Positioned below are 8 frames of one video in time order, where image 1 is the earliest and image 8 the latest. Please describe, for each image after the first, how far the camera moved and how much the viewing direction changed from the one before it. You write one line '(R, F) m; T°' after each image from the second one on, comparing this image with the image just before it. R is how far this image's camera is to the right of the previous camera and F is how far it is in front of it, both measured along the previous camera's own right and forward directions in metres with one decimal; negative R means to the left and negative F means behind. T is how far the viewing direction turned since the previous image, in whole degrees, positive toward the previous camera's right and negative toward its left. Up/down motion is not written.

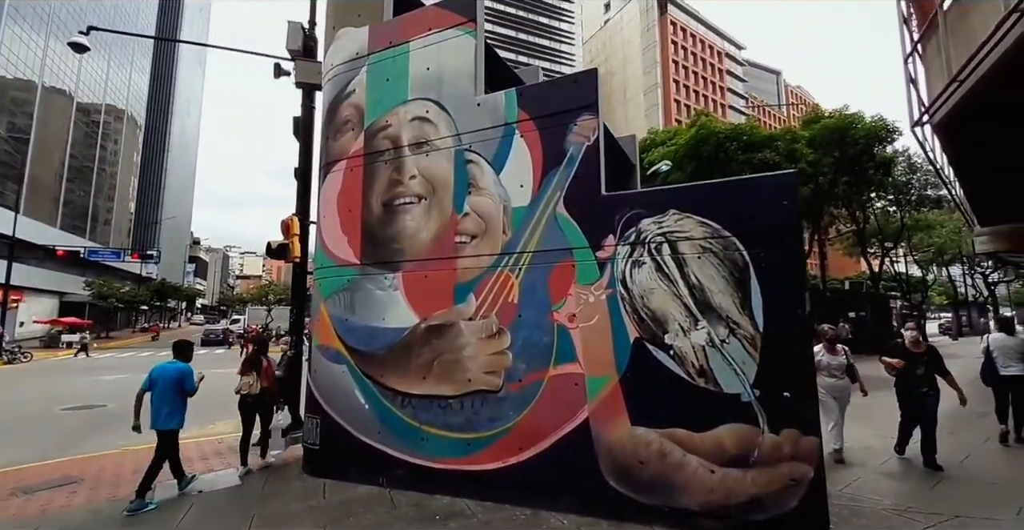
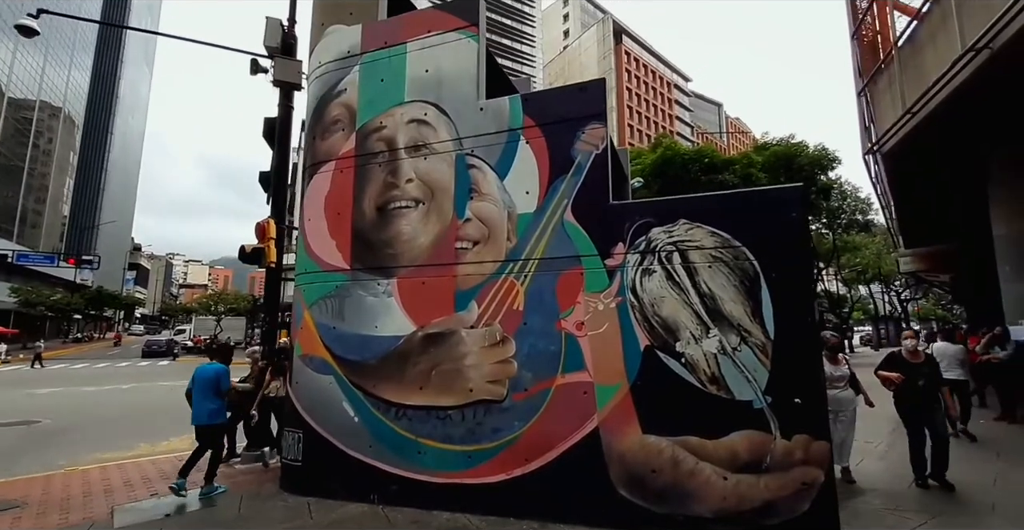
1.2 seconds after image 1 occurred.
(-0.6, +0.1) m; +6°
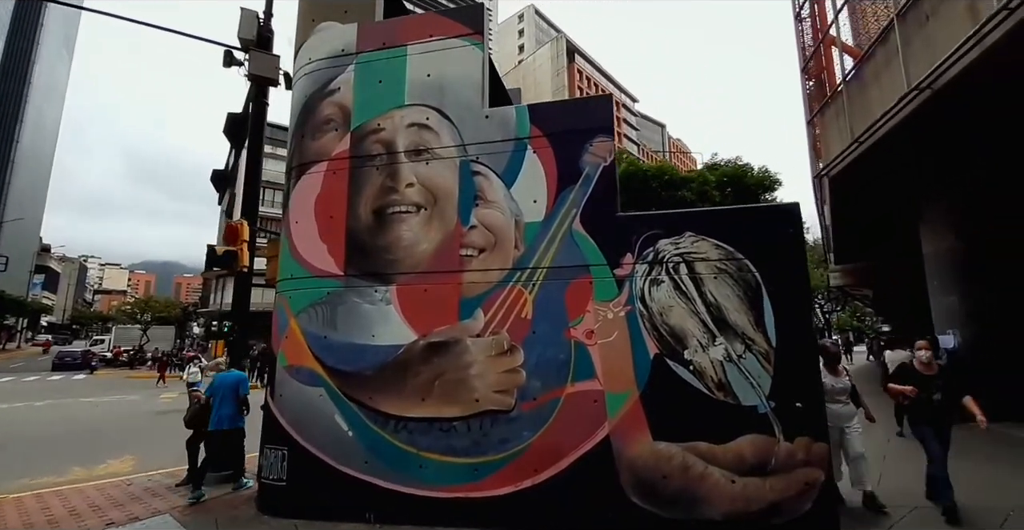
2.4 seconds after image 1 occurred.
(-0.8, +0.1) m; +8°
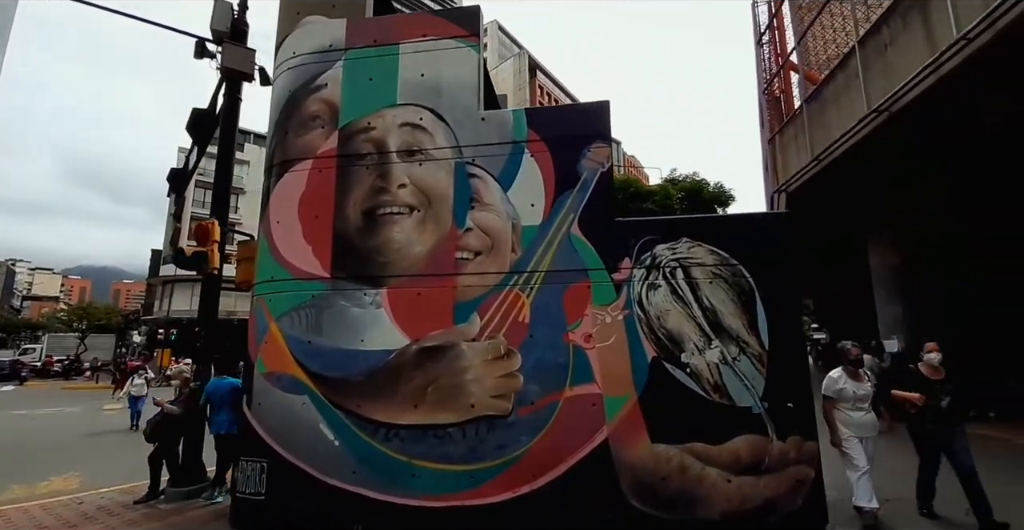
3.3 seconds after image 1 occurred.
(-0.5, +0.1) m; +5°
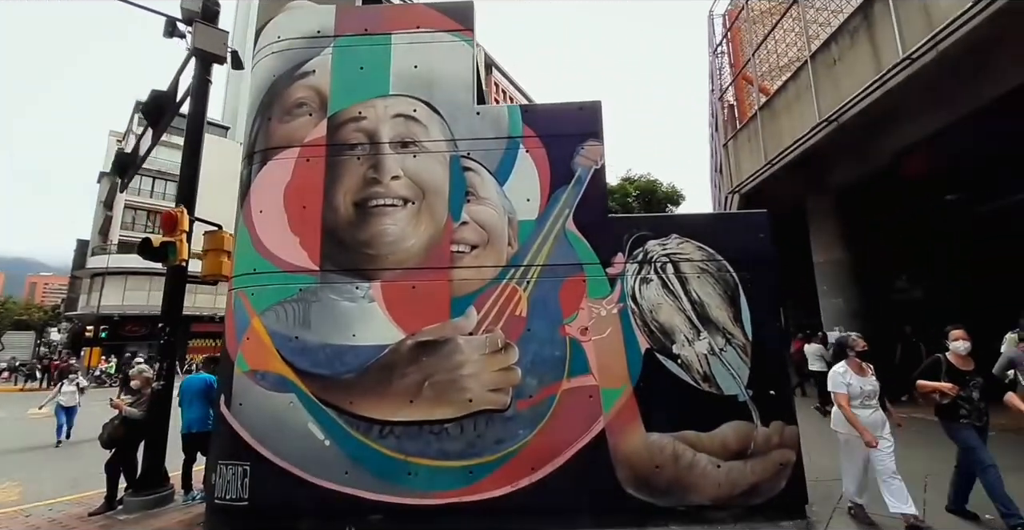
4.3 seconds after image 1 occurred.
(-0.6, 0.0) m; +6°
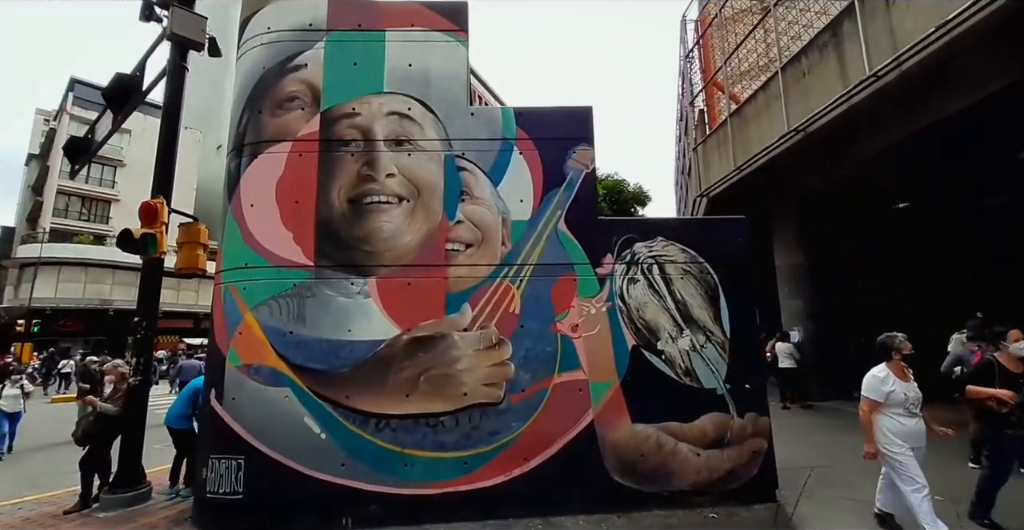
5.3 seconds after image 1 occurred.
(-0.4, -0.1) m; +5°
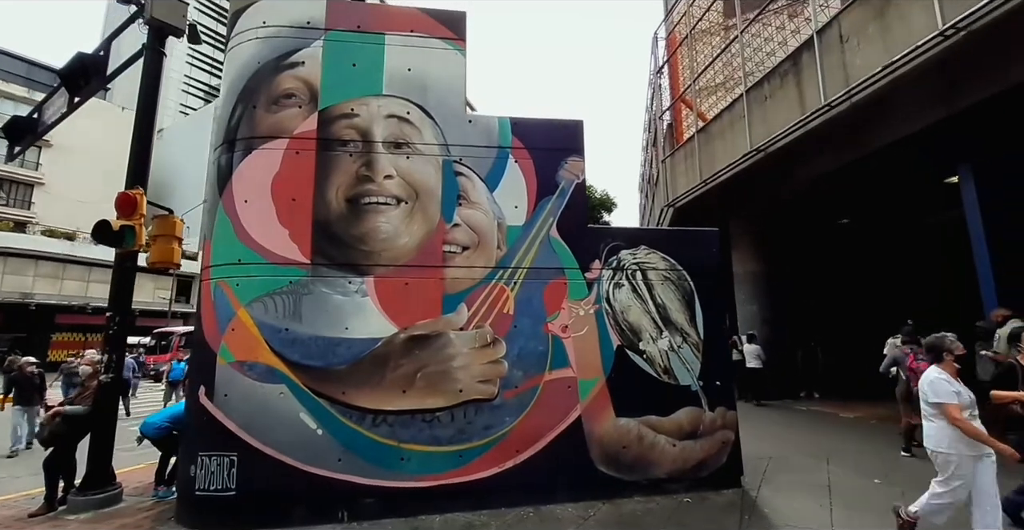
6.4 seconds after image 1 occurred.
(-0.6, -0.2) m; +7°
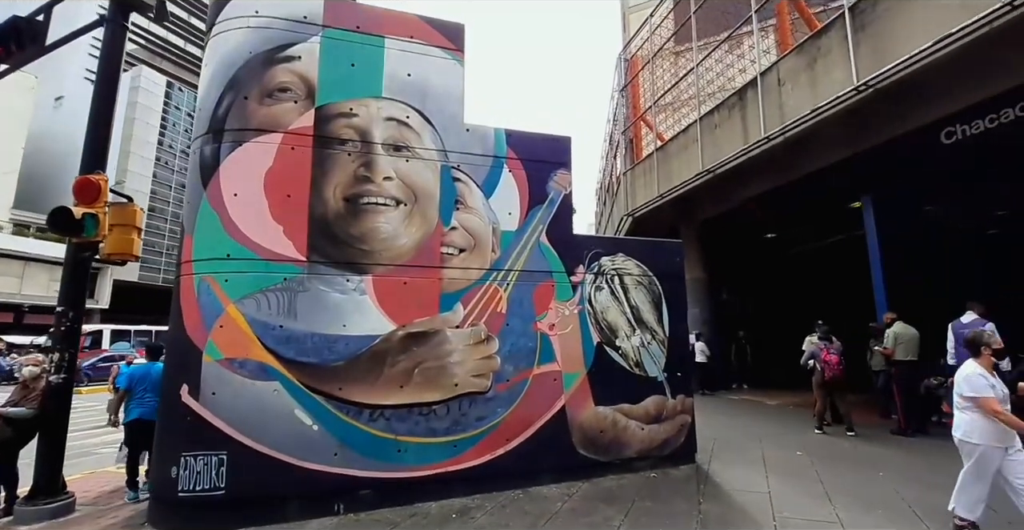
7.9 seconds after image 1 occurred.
(-1.1, -0.2) m; +11°
